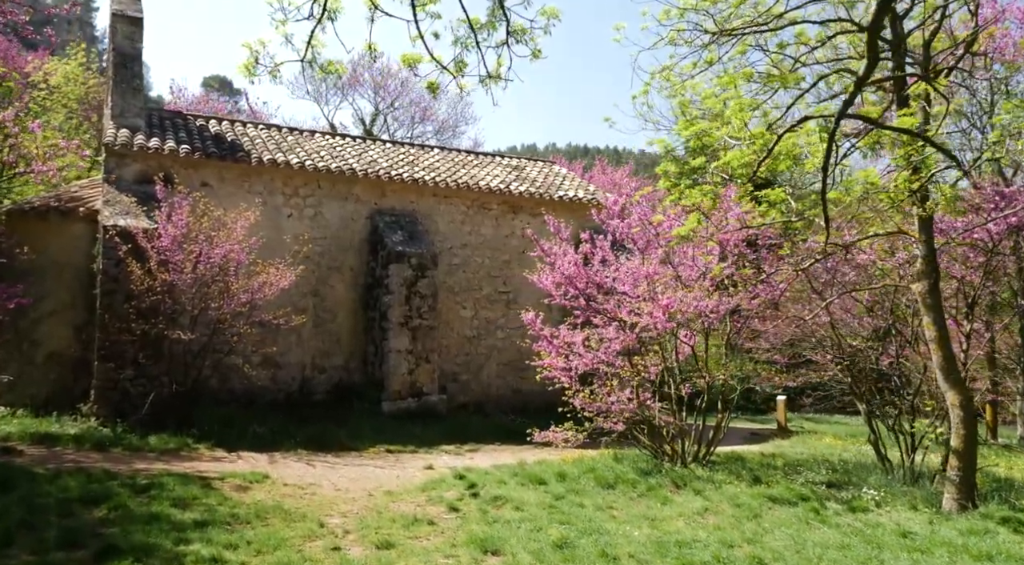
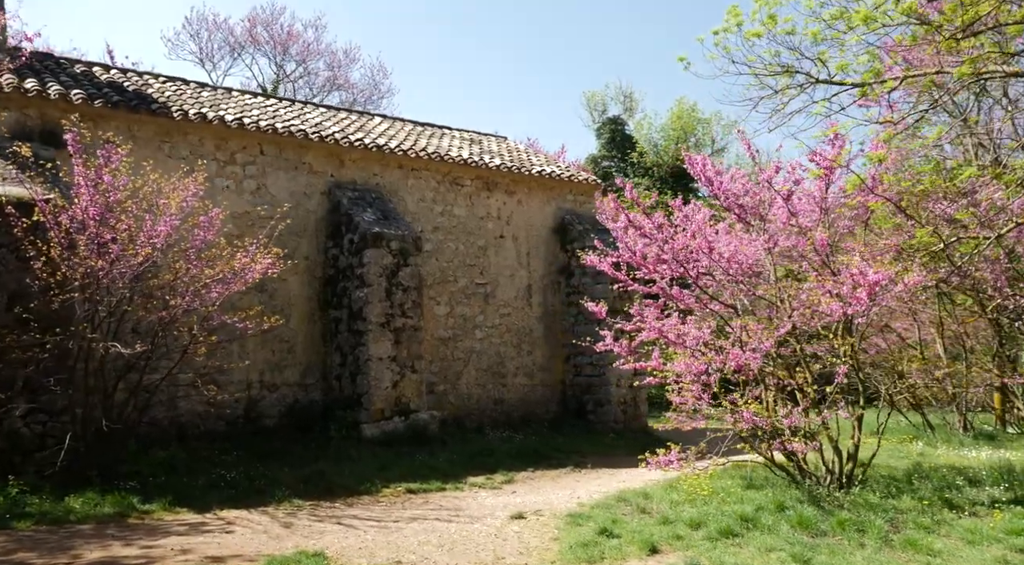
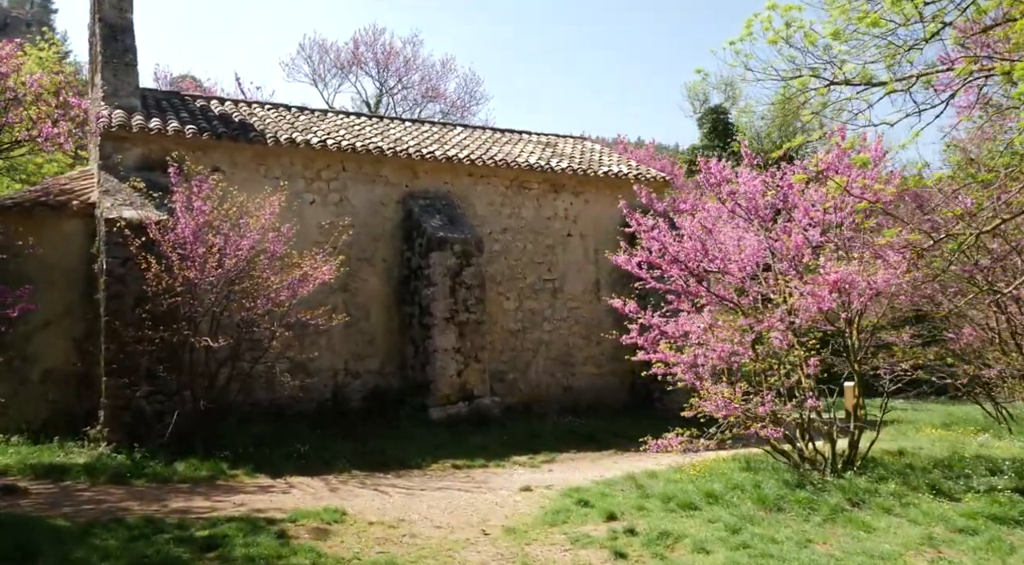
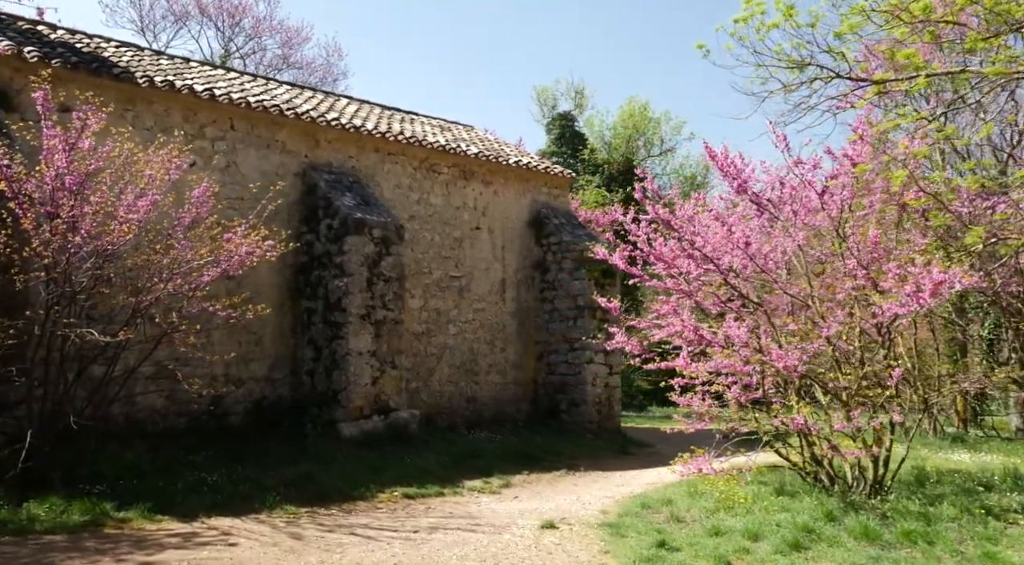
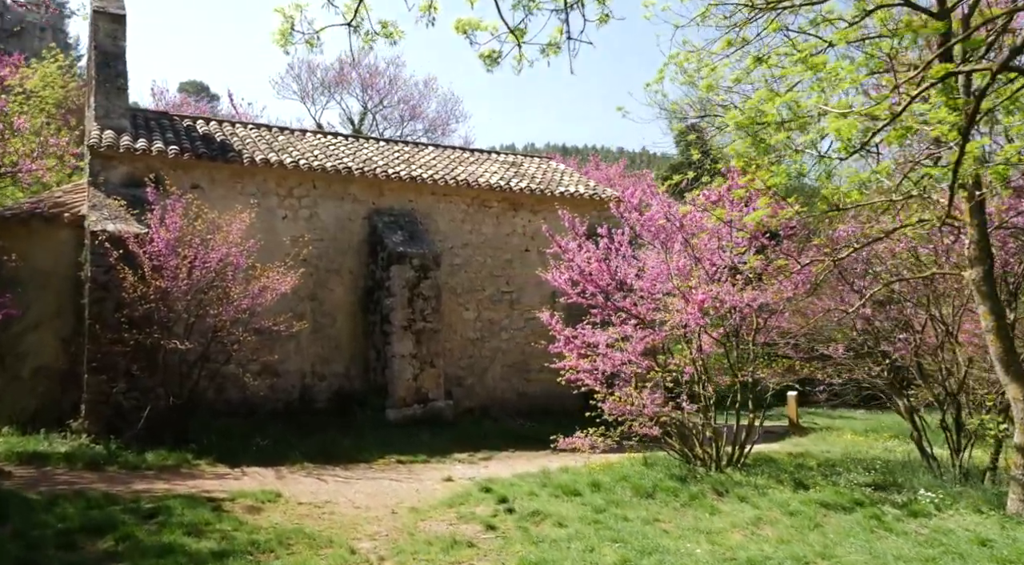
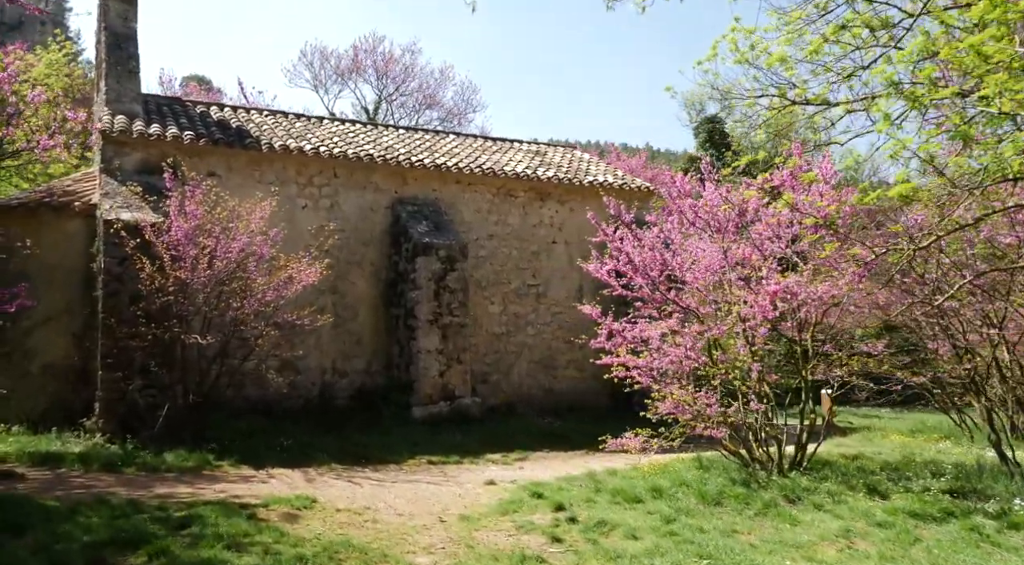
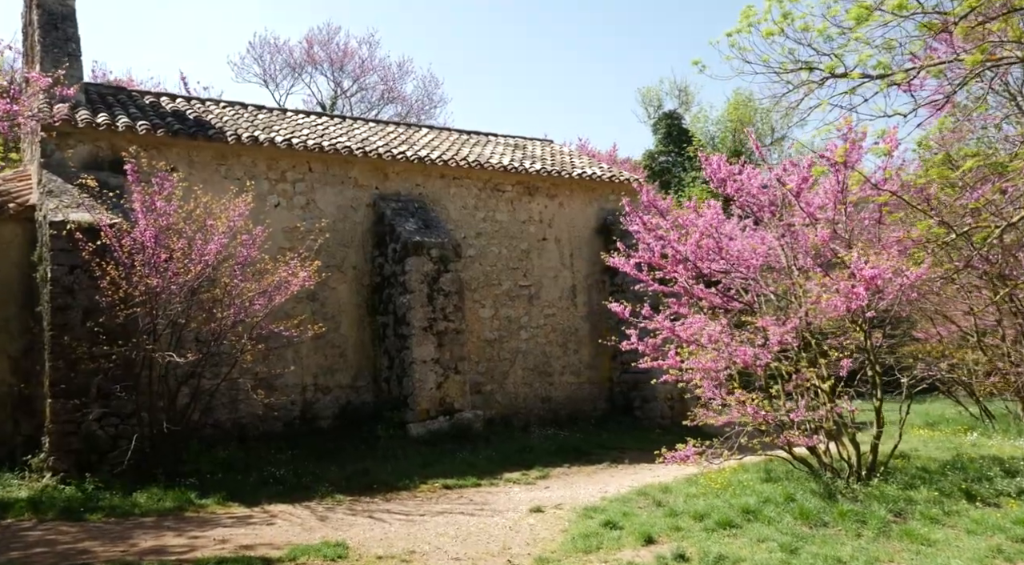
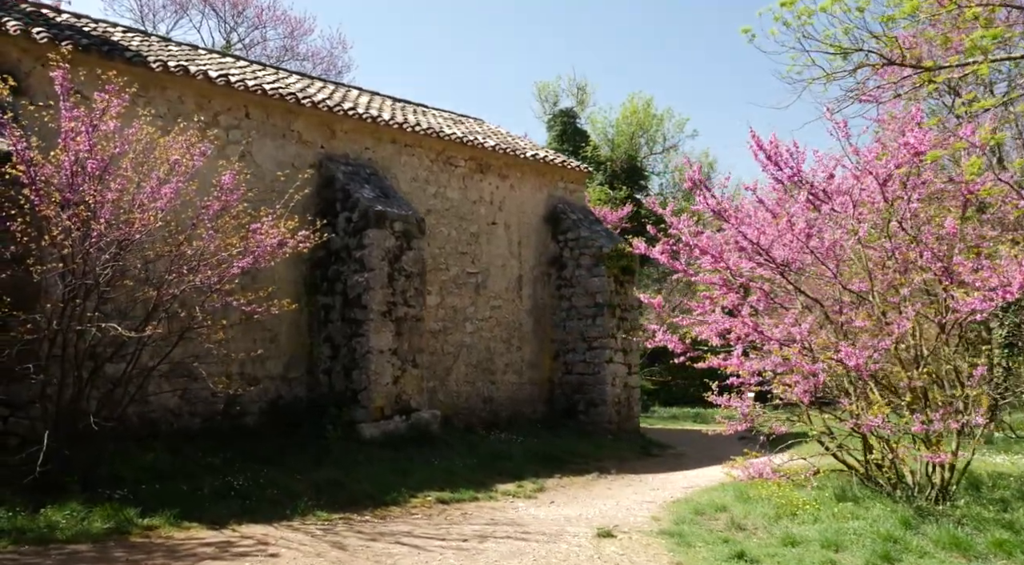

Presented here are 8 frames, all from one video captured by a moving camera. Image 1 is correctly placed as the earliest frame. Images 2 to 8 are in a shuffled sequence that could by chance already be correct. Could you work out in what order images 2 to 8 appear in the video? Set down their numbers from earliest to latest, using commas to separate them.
5, 6, 3, 7, 2, 4, 8
